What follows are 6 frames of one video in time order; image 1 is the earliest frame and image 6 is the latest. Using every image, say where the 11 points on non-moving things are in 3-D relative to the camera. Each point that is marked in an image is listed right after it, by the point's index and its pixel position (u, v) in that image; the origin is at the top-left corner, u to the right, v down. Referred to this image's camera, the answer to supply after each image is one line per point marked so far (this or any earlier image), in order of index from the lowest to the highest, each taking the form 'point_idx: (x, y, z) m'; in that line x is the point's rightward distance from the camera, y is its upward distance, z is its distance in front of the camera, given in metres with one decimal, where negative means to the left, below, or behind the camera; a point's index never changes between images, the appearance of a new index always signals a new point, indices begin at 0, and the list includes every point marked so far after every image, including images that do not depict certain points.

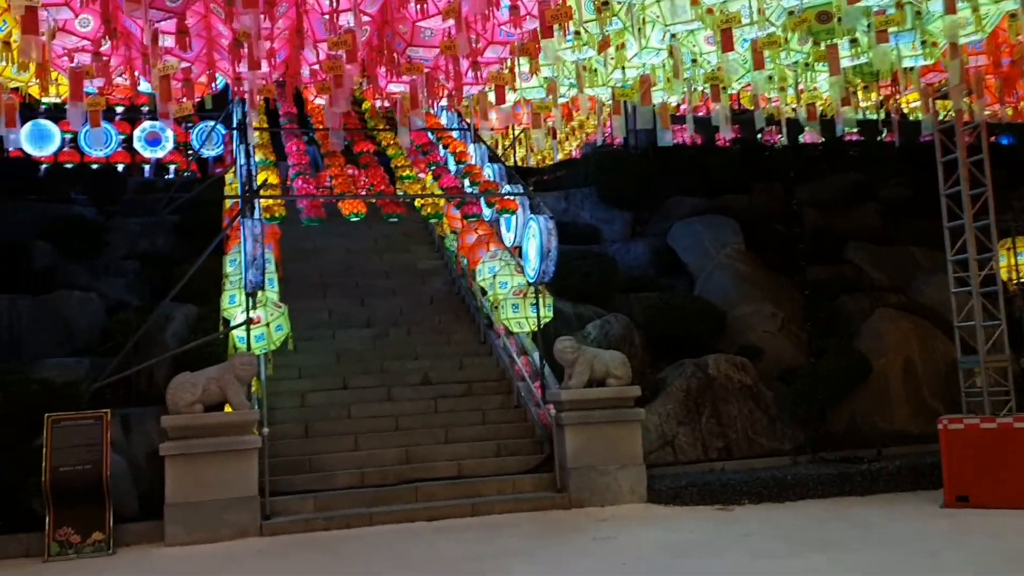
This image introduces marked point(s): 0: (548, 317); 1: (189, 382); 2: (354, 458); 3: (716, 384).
0: (+0.4, -0.3, +11.0) m
1: (-3.0, -0.9, +9.1) m
2: (-1.7, -1.8, +10.2) m
3: (+2.4, -1.1, +11.5) m
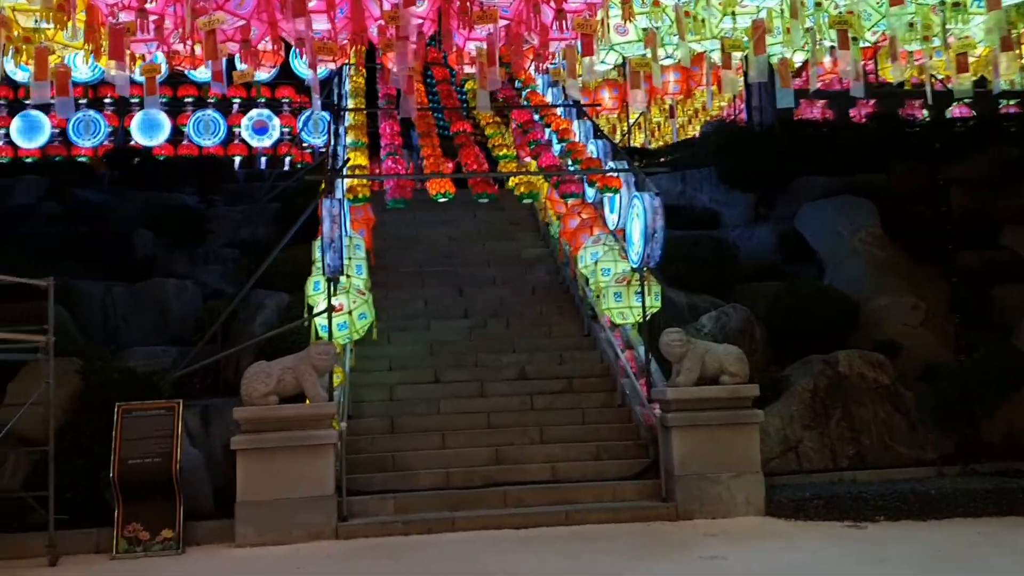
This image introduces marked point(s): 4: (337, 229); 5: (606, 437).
0: (+1.5, -0.2, +10.0) m
1: (-2.2, -0.7, +8.6) m
2: (-0.7, -1.6, +9.4) m
3: (+3.5, -1.0, +10.2) m
4: (-1.6, +0.6, +8.8) m
5: (+1.0, -1.5, +9.9) m
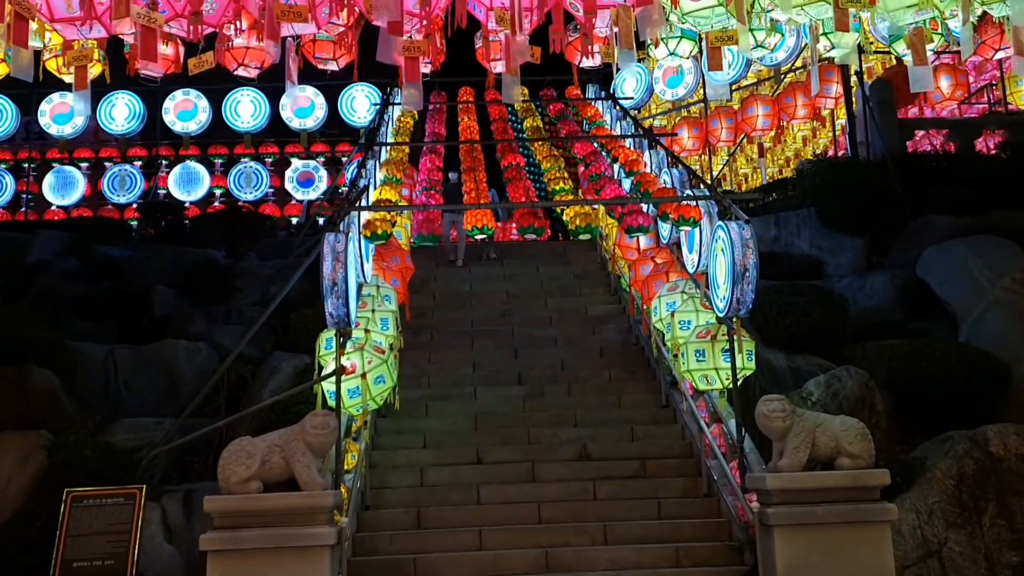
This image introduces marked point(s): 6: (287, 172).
0: (+1.9, -0.7, +7.9) m
1: (-1.9, -1.1, +6.8) m
2: (-0.3, -2.1, +7.4) m
3: (+4.0, -1.5, +7.9) m
4: (-1.3, +0.1, +7.0) m
5: (+1.4, -2.0, +7.8) m
6: (-3.9, +2.0, +16.7) m
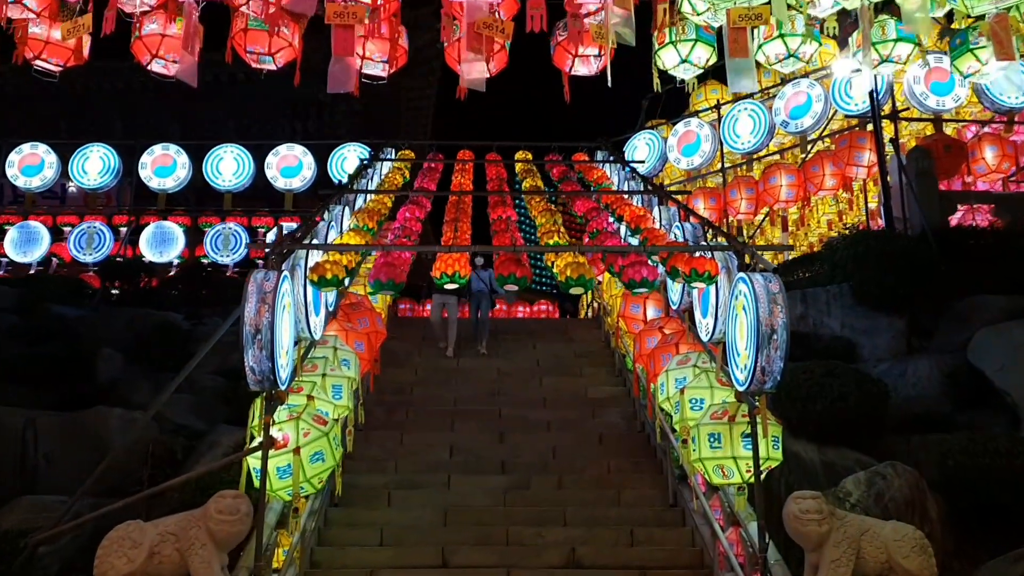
0: (+1.7, -1.1, +6.4) m
1: (-2.1, -1.4, +5.3) m
2: (-0.5, -2.4, +5.8) m
3: (+3.8, -2.0, +6.3) m
4: (-1.5, -0.1, +5.7) m
5: (+1.2, -2.4, +6.2) m
6: (-3.9, +0.8, +15.5) m
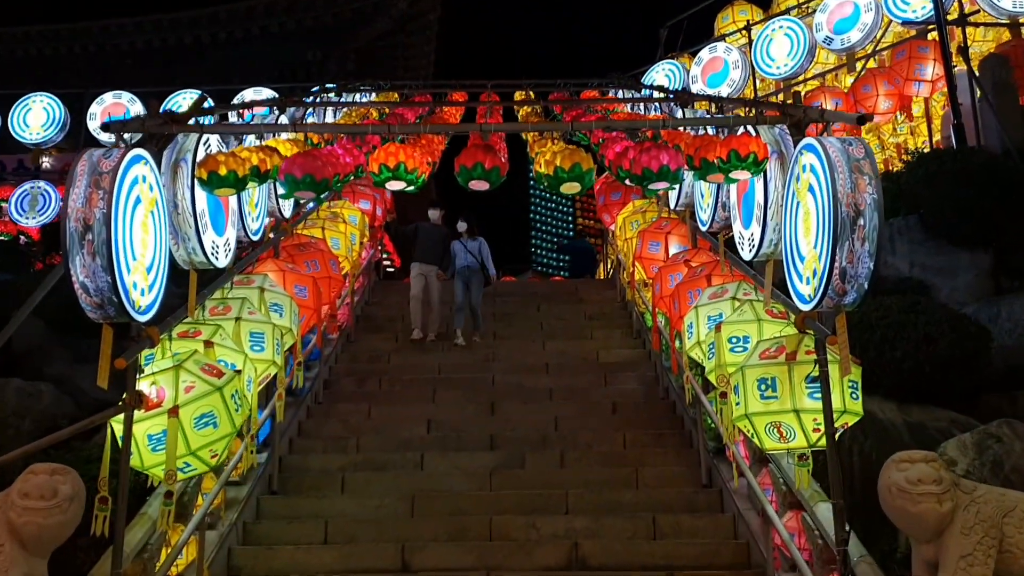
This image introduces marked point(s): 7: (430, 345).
0: (+1.6, -0.6, +4.5) m
1: (-2.2, -0.9, +3.5) m
2: (-0.7, -1.9, +4.0) m
3: (+3.6, -1.4, +4.3) m
4: (-1.6, +0.3, +3.9) m
5: (+1.0, -1.9, +4.3) m
6: (-3.8, +1.3, +13.8) m
7: (-0.8, -0.5, +9.5) m
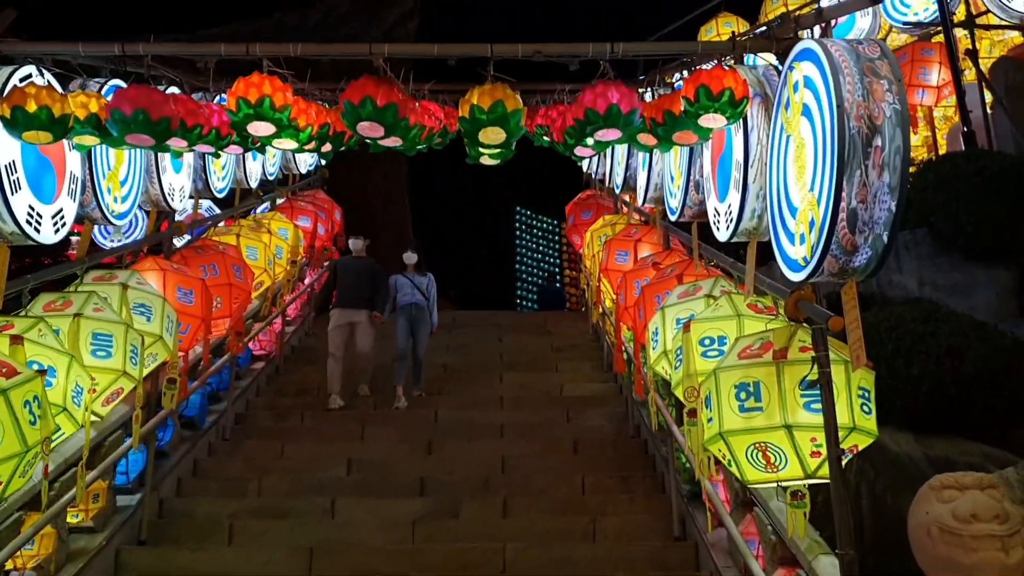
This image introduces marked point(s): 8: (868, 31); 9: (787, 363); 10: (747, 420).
0: (+1.2, -0.5, +3.3) m
1: (-2.6, -0.7, +2.2) m
2: (-1.1, -1.8, +2.7) m
3: (+3.2, -1.3, +3.1) m
4: (-2.0, +0.5, +2.7) m
5: (+0.7, -1.8, +3.0) m
6: (-4.2, +0.8, +12.7) m
7: (-1.2, -0.7, +8.3) m
8: (+3.5, +2.5, +9.4) m
9: (+1.0, -0.3, +3.4) m
10: (+0.8, -0.5, +3.4) m
